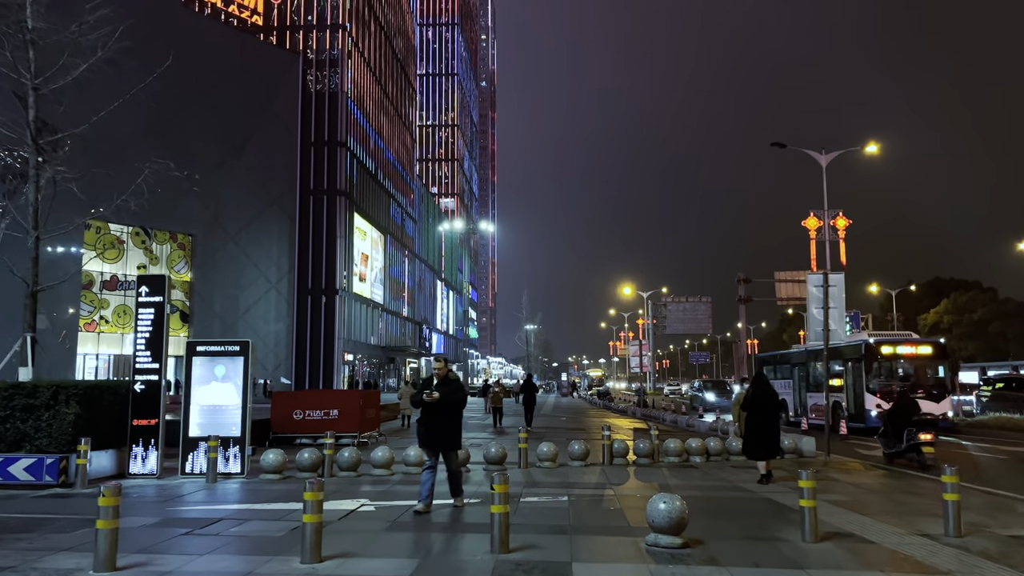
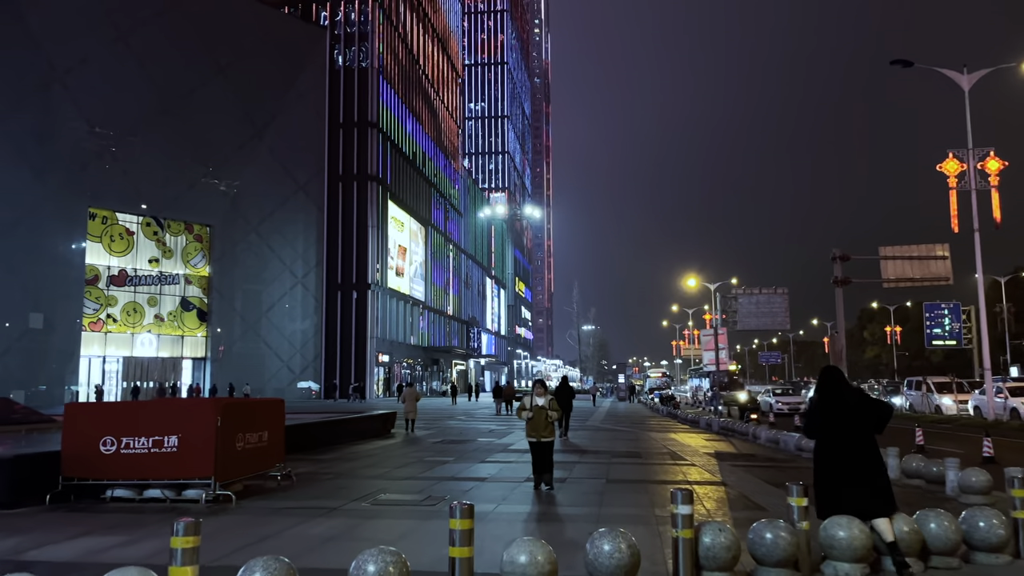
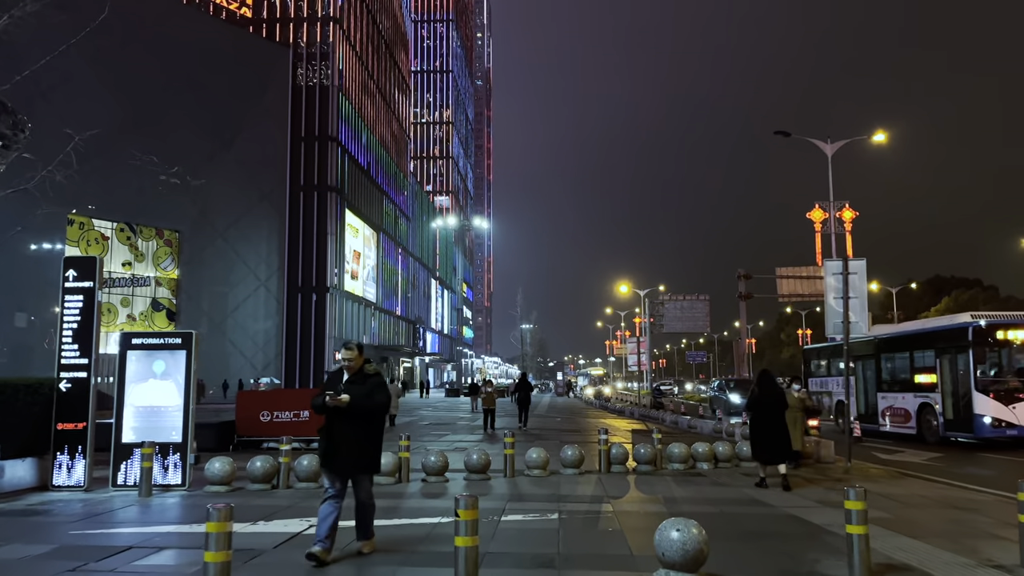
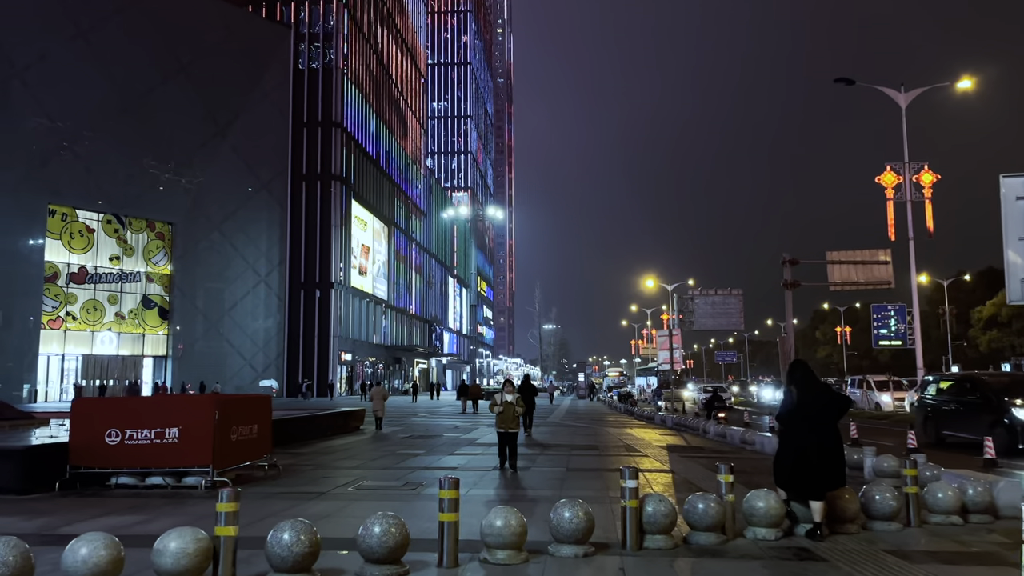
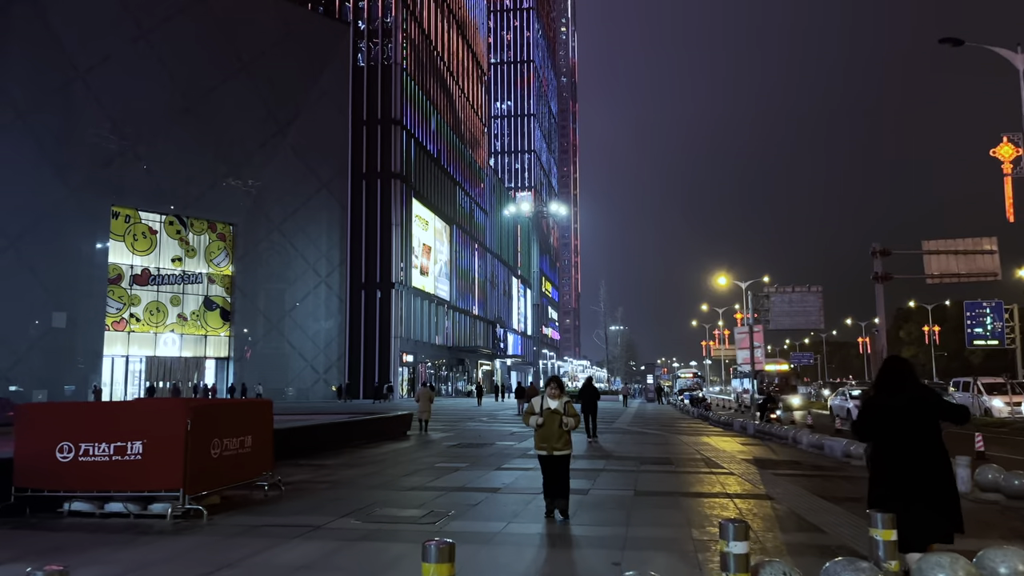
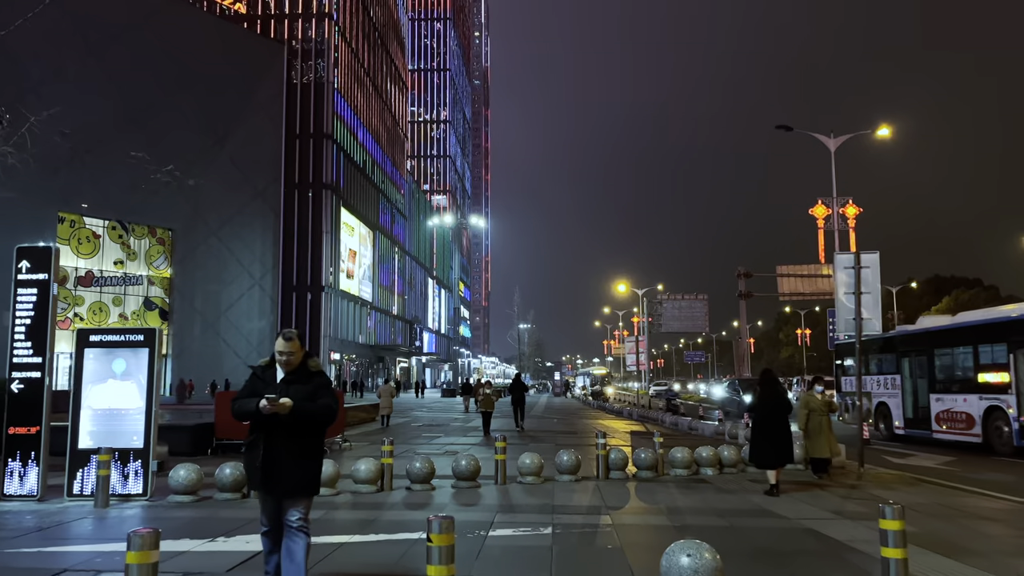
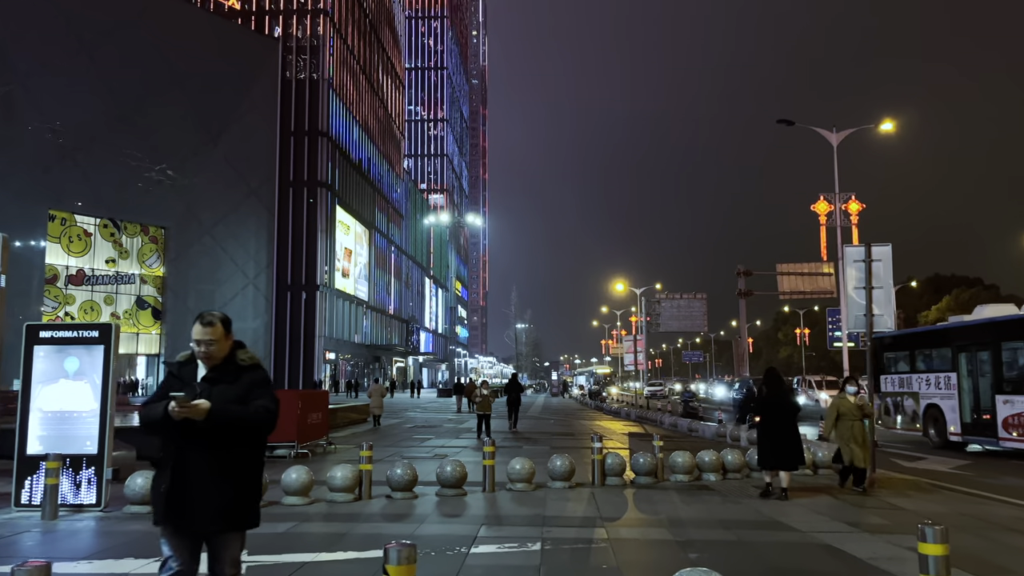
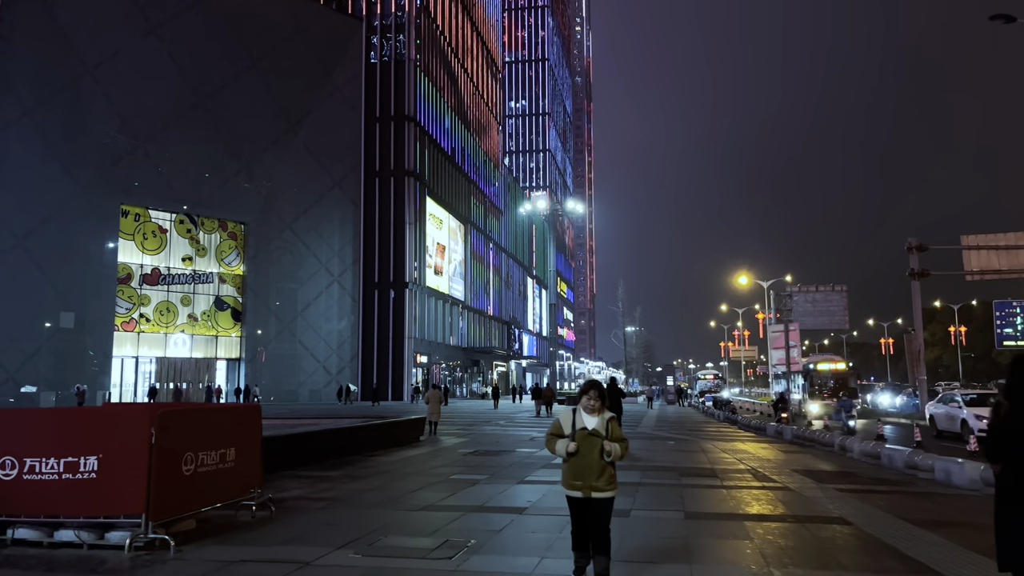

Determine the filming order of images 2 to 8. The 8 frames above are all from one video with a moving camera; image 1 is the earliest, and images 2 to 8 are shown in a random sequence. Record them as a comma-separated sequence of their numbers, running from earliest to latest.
3, 6, 7, 4, 2, 5, 8
